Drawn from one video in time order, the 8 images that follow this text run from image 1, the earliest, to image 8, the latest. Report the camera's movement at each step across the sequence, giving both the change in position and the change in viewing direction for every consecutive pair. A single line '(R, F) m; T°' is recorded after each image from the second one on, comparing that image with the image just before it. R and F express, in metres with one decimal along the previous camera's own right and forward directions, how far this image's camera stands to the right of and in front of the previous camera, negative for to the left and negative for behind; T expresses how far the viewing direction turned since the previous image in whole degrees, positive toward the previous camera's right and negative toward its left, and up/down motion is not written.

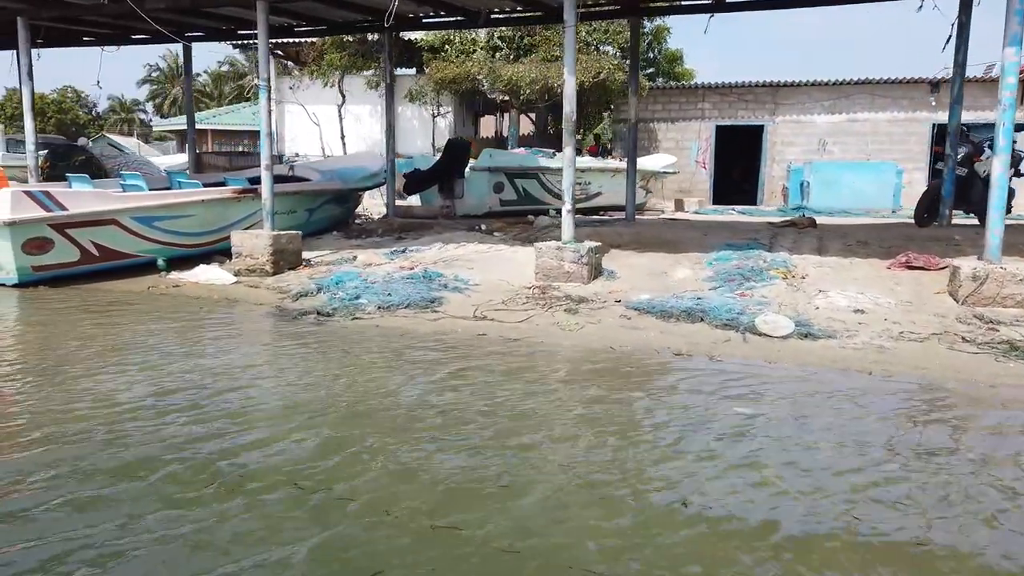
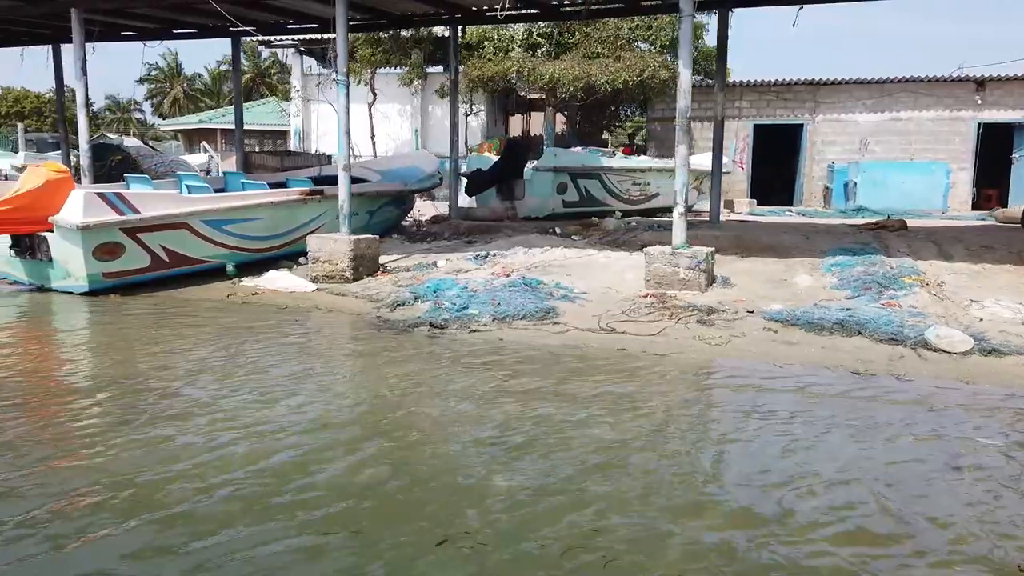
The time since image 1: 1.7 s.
(-1.1, +0.5) m; 0°
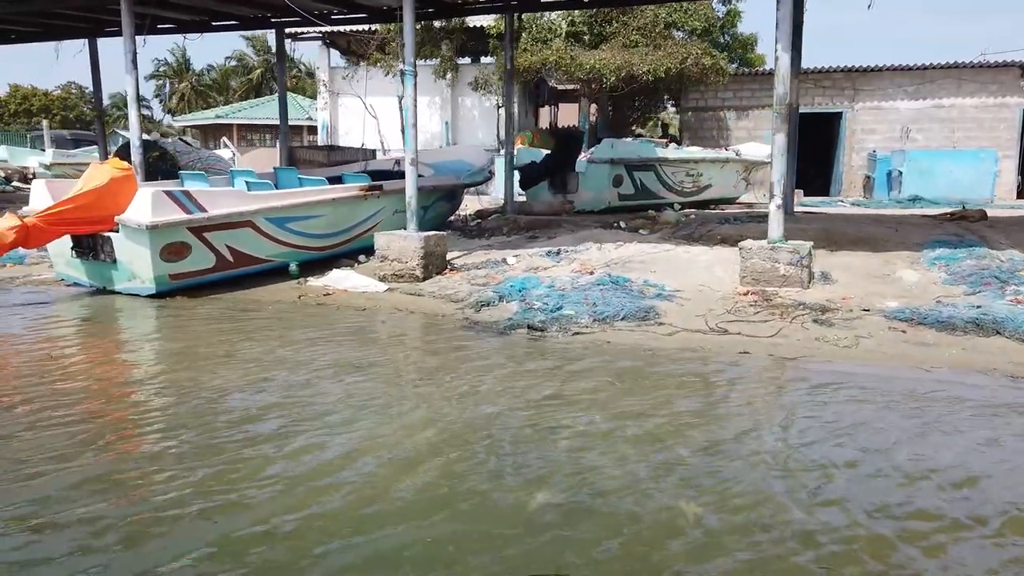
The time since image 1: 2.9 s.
(-0.8, +0.3) m; -1°
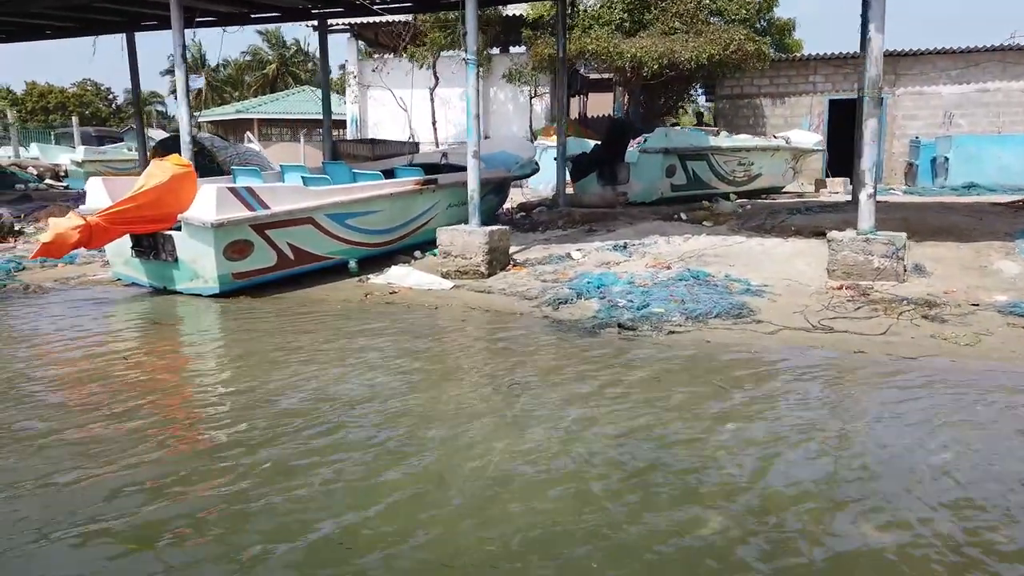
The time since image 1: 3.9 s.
(-0.6, +0.3) m; -1°
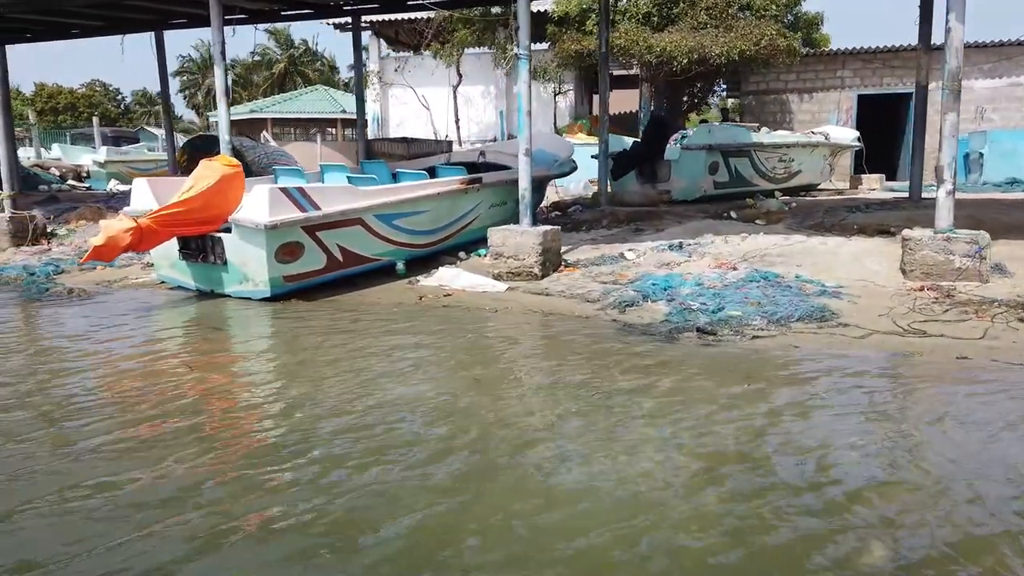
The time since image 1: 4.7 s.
(-0.5, +0.2) m; 0°
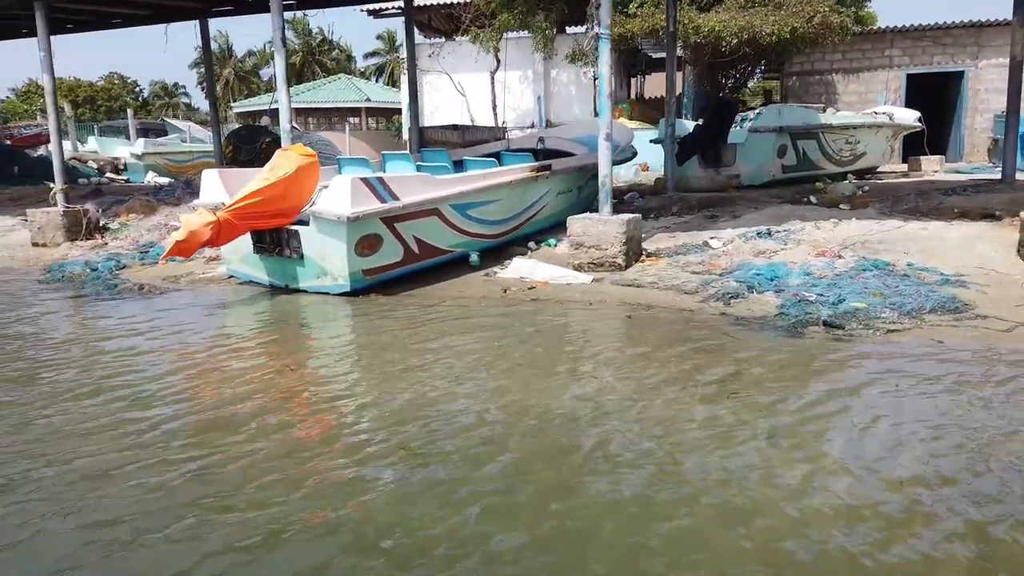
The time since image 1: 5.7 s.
(-0.7, +0.3) m; -1°
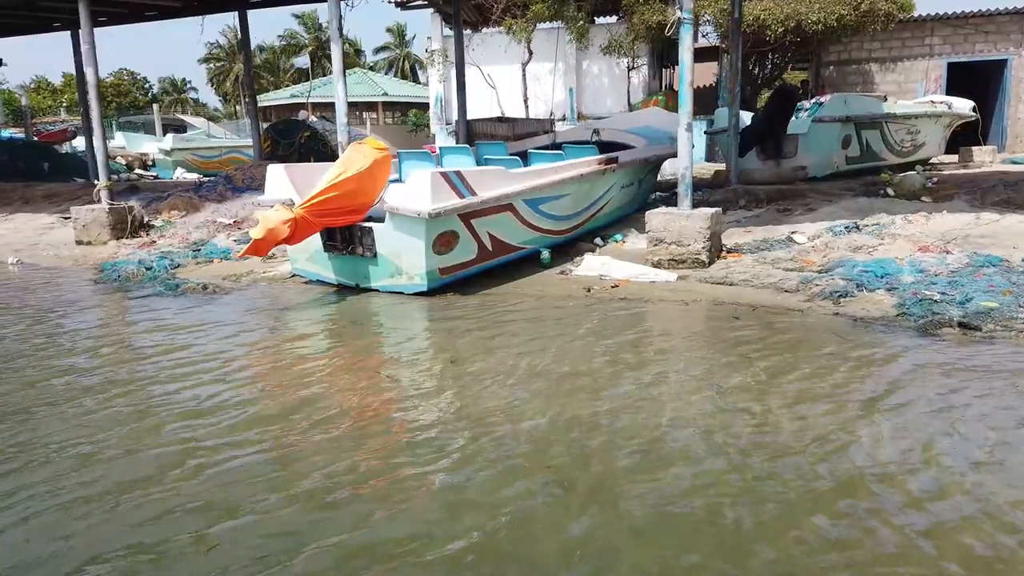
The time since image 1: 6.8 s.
(-0.7, +0.3) m; -1°
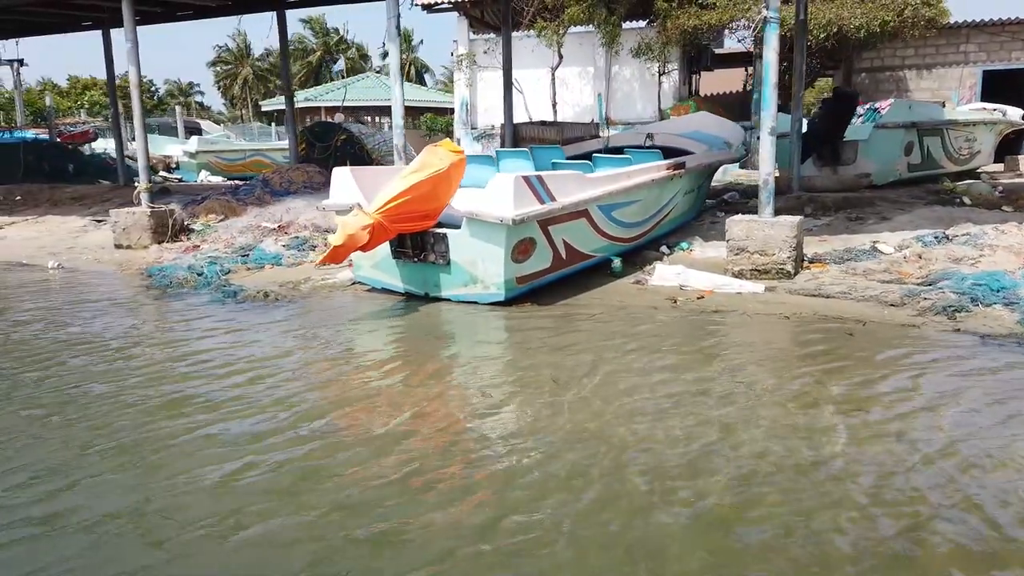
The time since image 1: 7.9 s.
(-0.7, +0.3) m; 0°
